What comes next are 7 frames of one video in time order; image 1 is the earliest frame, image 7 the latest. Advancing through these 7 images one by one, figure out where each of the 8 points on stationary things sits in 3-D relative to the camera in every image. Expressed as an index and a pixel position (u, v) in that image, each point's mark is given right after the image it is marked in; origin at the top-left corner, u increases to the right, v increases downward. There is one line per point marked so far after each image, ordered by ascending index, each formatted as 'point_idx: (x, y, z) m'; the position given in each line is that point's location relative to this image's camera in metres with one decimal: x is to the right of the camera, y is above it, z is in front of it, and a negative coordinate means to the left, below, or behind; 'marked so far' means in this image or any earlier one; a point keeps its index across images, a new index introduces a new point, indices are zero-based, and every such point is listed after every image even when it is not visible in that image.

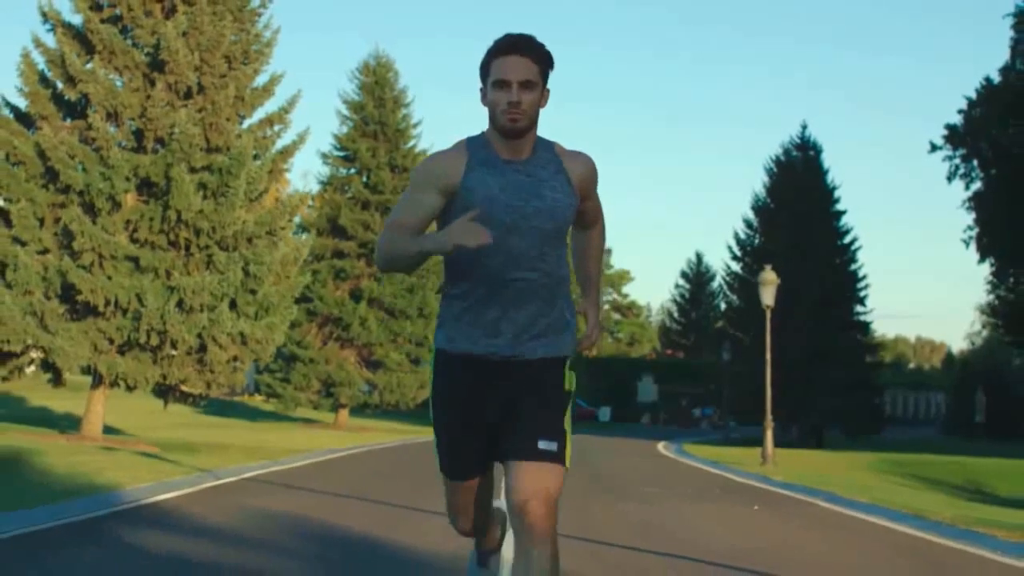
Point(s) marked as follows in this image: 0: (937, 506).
0: (+5.3, -2.7, +17.1) m
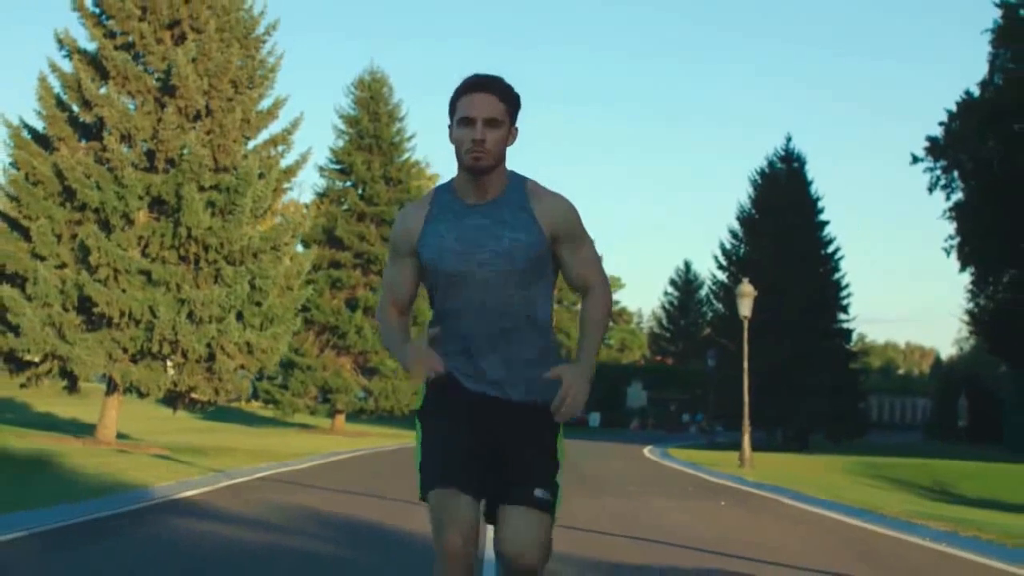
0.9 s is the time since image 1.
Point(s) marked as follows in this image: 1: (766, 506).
0: (+5.2, -2.9, +18.6) m
1: (+3.3, -2.7, +17.4) m
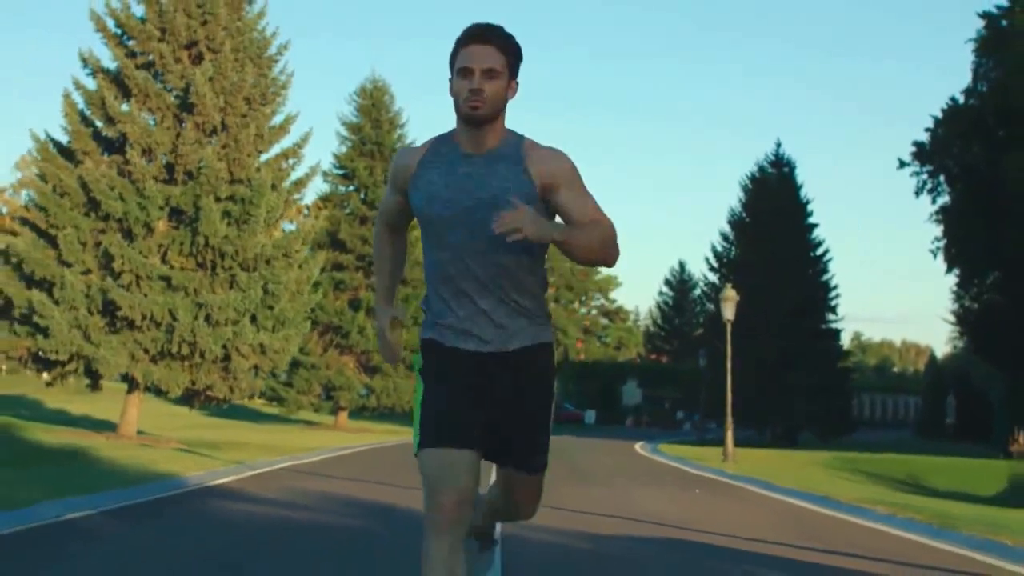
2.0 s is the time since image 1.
0: (+5.1, -3.0, +20.3) m
1: (+3.2, -2.9, +19.1) m
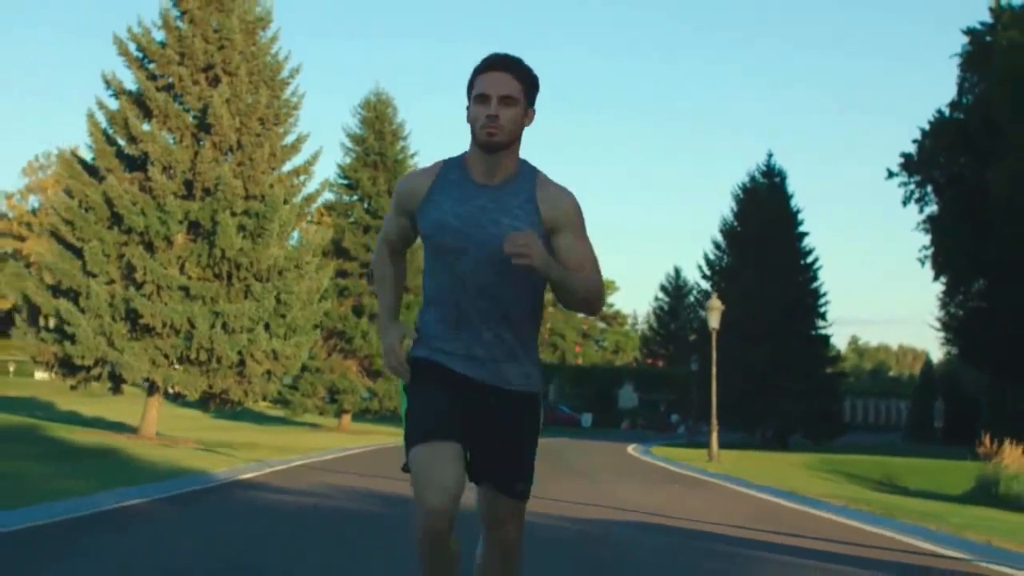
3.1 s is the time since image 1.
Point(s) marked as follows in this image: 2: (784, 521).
0: (+5.1, -3.2, +22.0) m
1: (+3.2, -3.1, +20.8) m
2: (+3.1, -2.6, +15.3) m
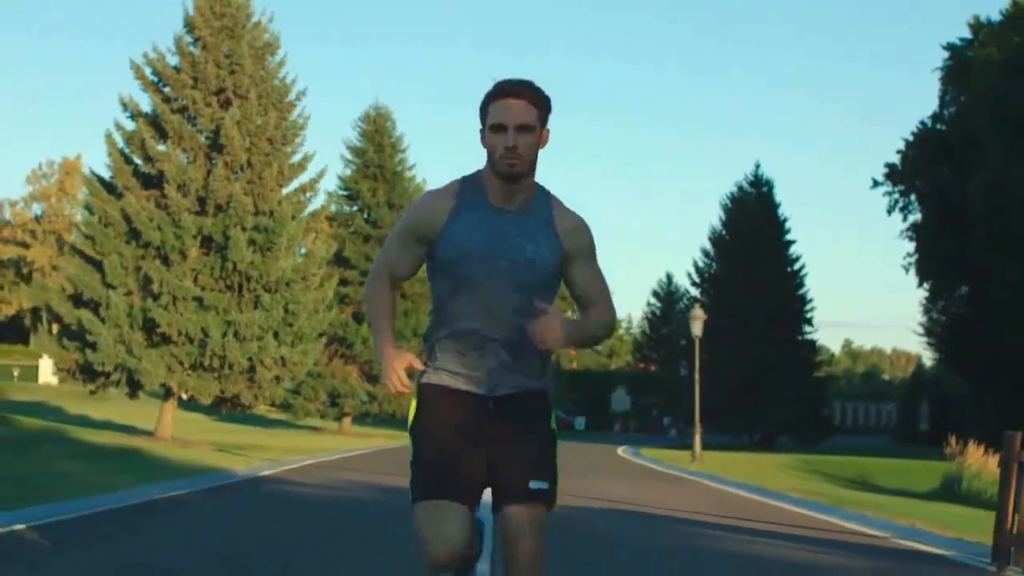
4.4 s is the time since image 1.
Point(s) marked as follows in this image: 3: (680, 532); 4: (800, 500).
0: (+5.0, -3.5, +23.9) m
1: (+3.1, -3.3, +22.7) m
2: (+3.0, -2.8, +17.1) m
3: (+1.9, -2.7, +14.8) m
4: (+3.9, -2.9, +18.5) m
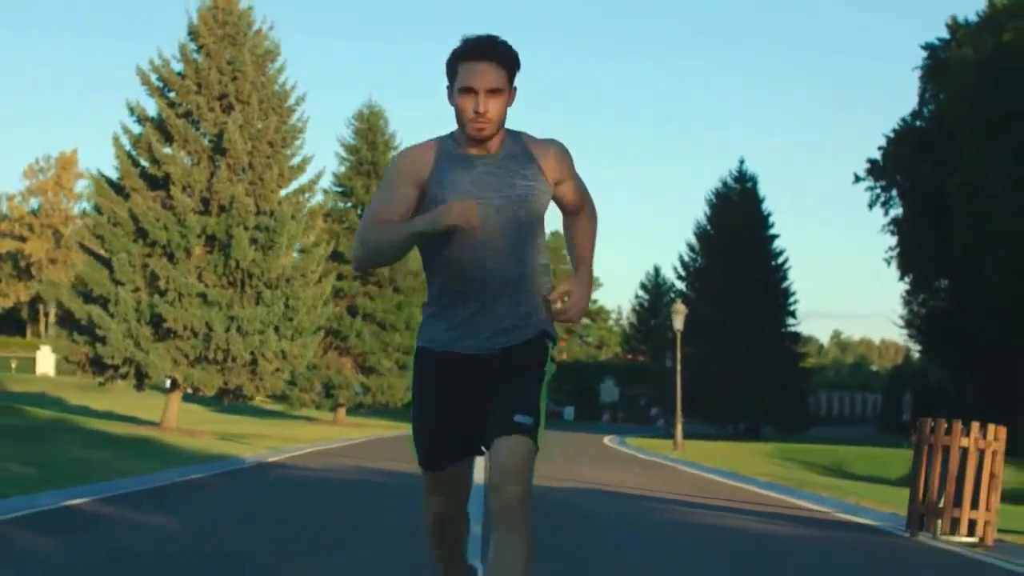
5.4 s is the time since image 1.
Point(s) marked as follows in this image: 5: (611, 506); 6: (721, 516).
0: (+4.8, -3.4, +25.5) m
1: (+2.9, -3.3, +24.2) m
2: (+2.9, -2.8, +18.7) m
3: (+1.7, -2.7, +16.3) m
4: (+3.7, -2.9, +20.0) m
5: (+1.1, -2.7, +16.4) m
6: (+2.4, -2.6, +15.7) m
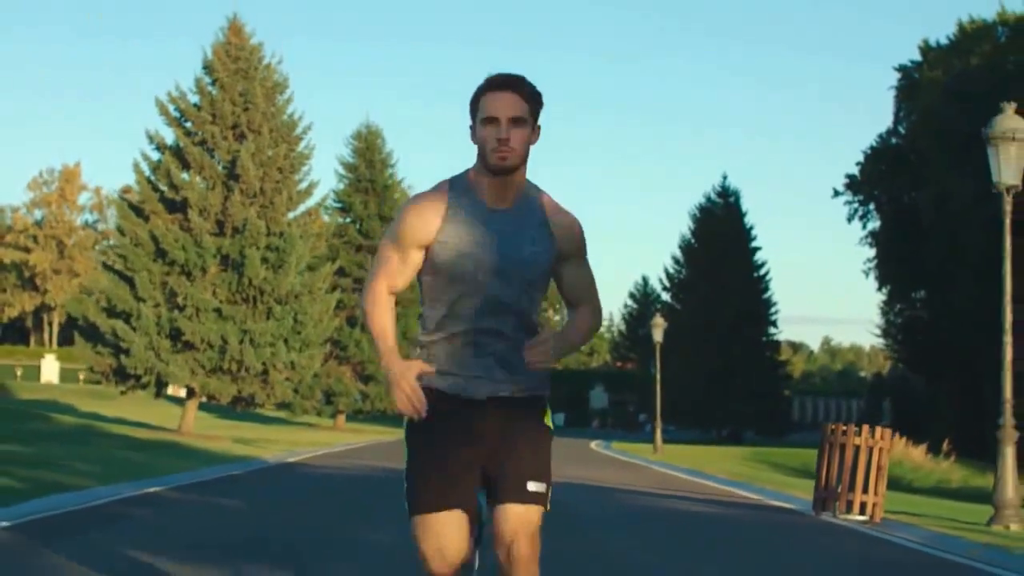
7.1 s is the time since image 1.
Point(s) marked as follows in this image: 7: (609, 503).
0: (+4.6, -3.8, +28.2) m
1: (+2.7, -3.6, +26.9) m
2: (+2.7, -3.2, +21.4) m
3: (+1.6, -3.0, +19.0) m
4: (+3.6, -3.2, +22.7) m
5: (+1.0, -3.0, +19.1) m
6: (+2.3, -3.0, +18.3) m
7: (+1.2, -3.0, +18.8) m
